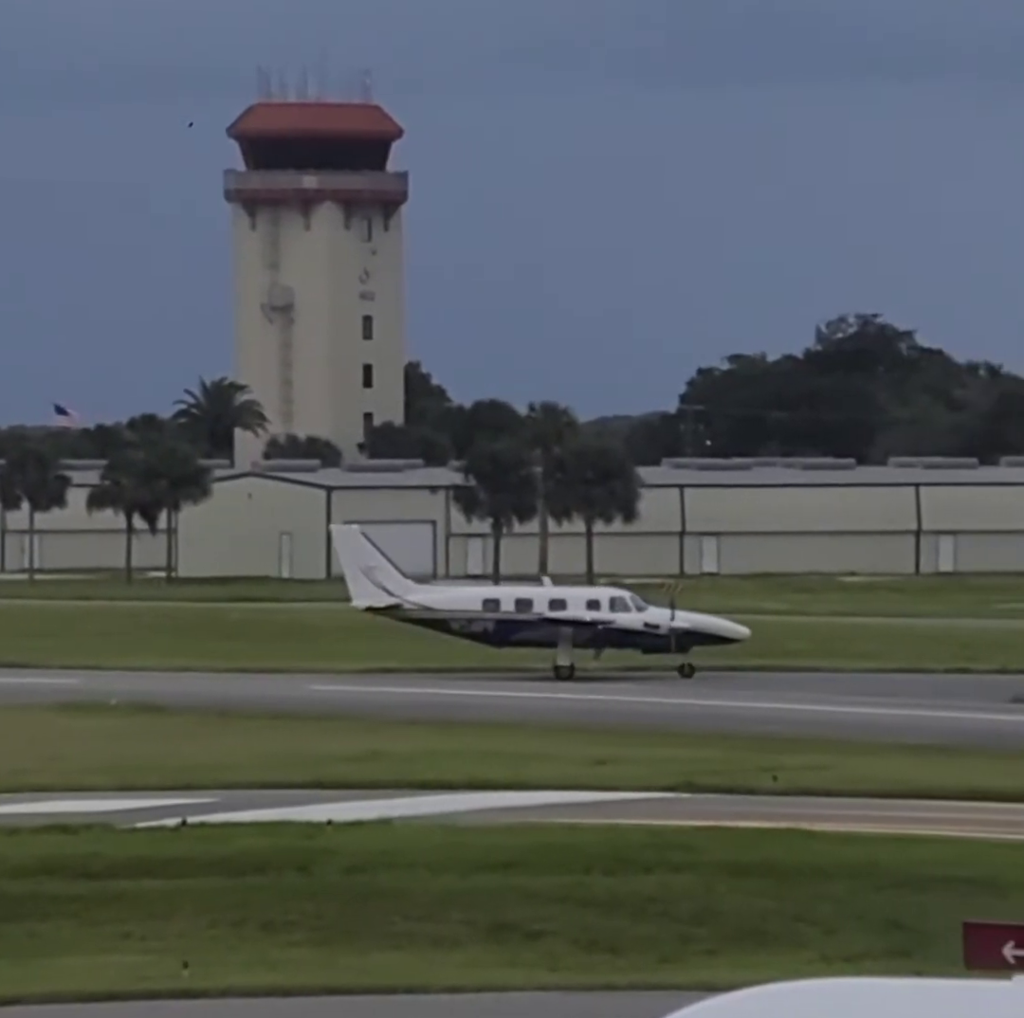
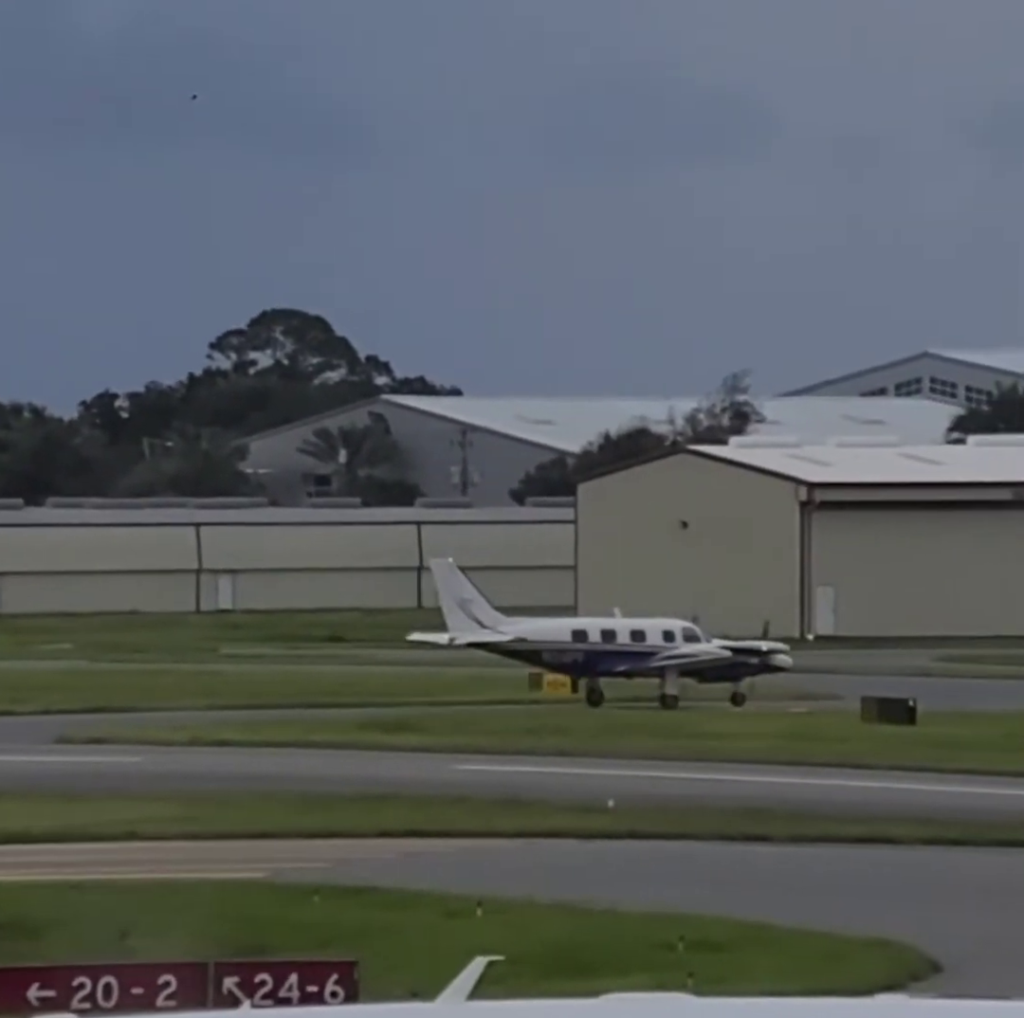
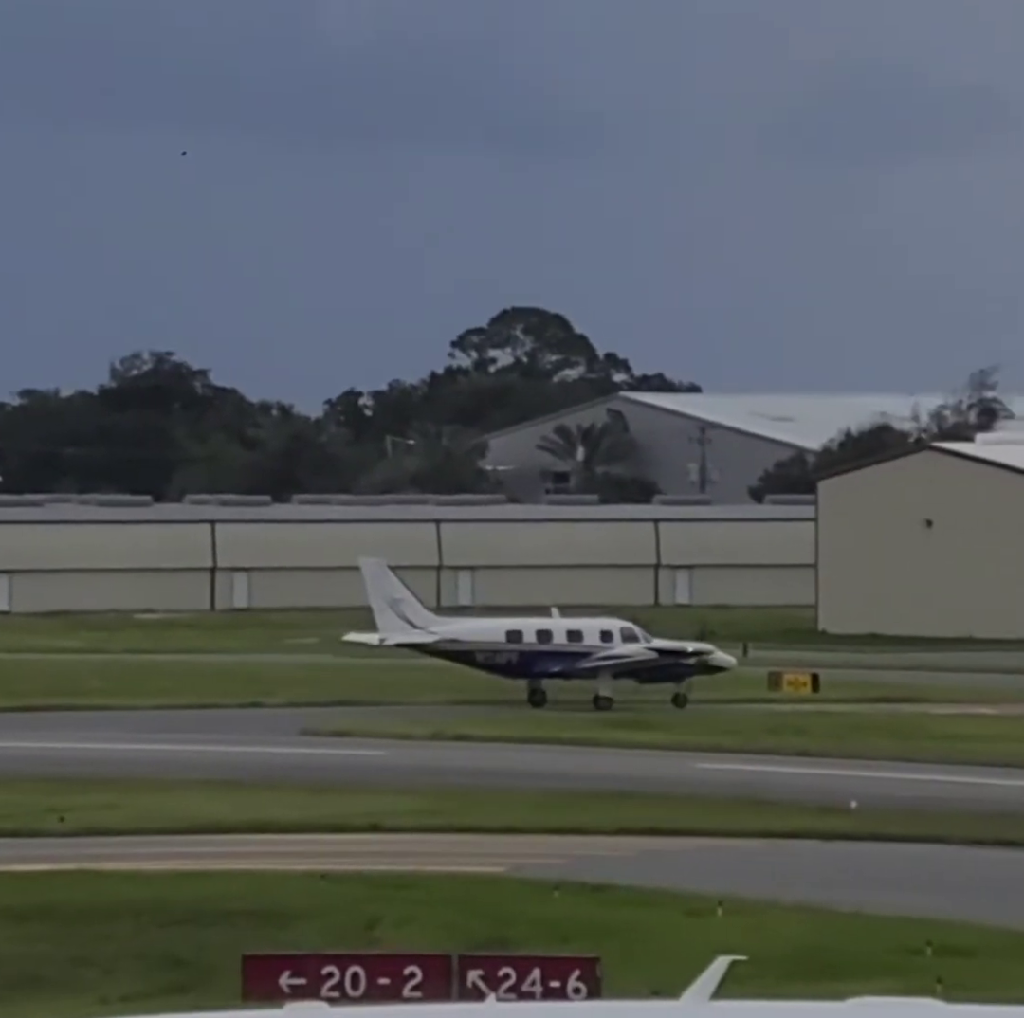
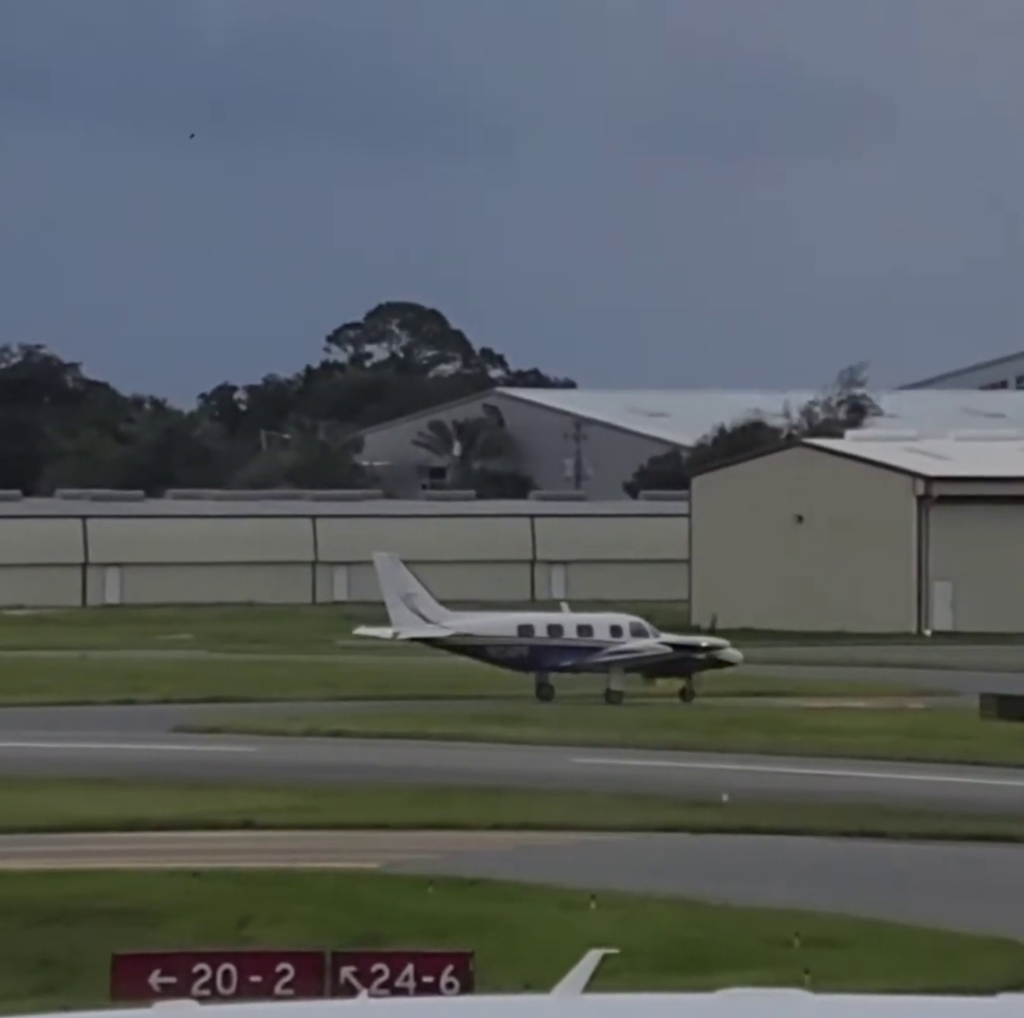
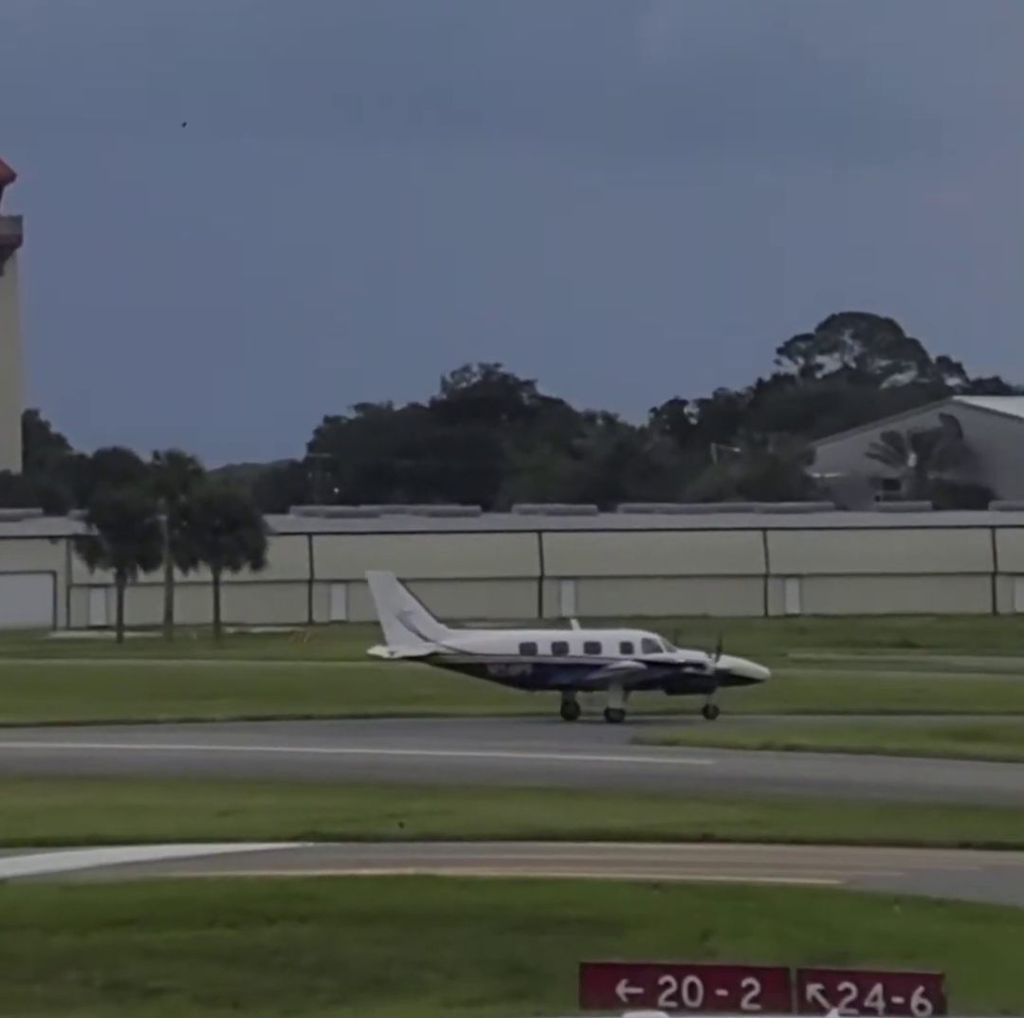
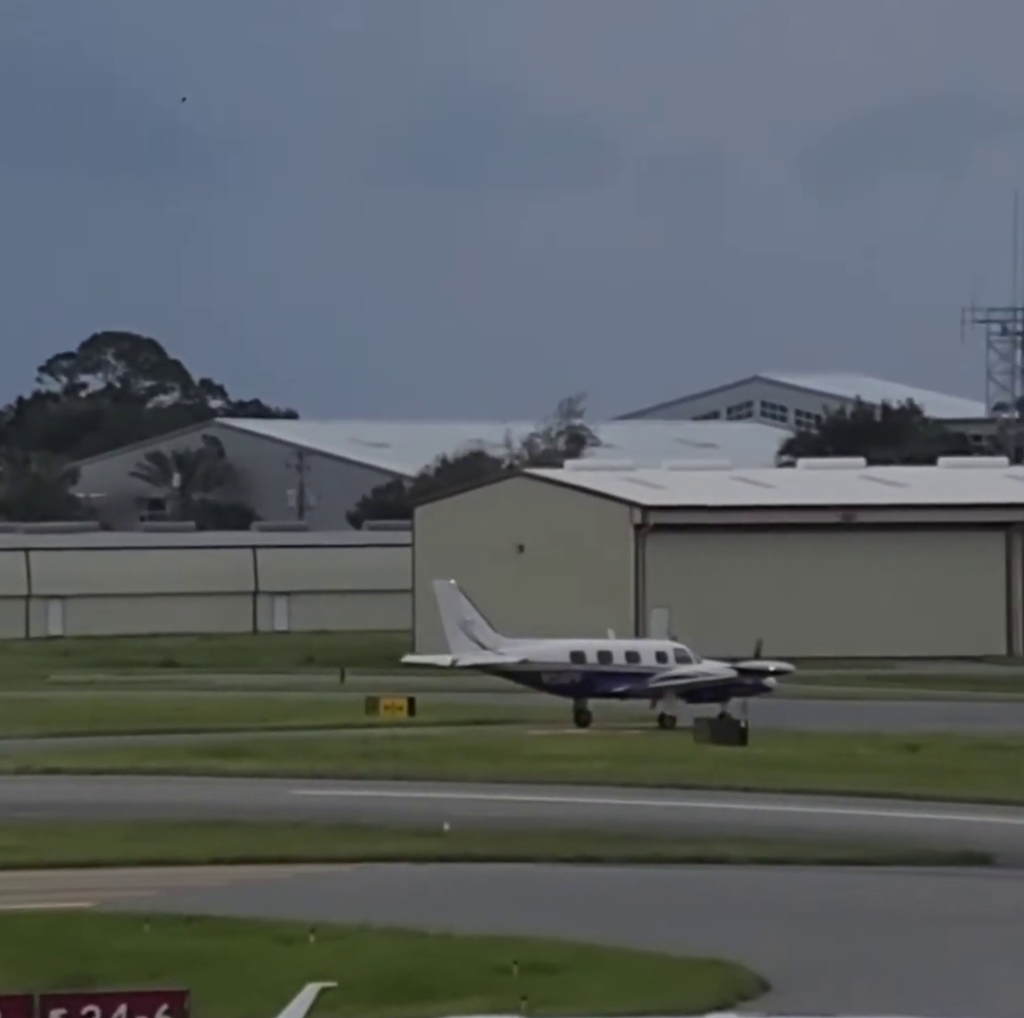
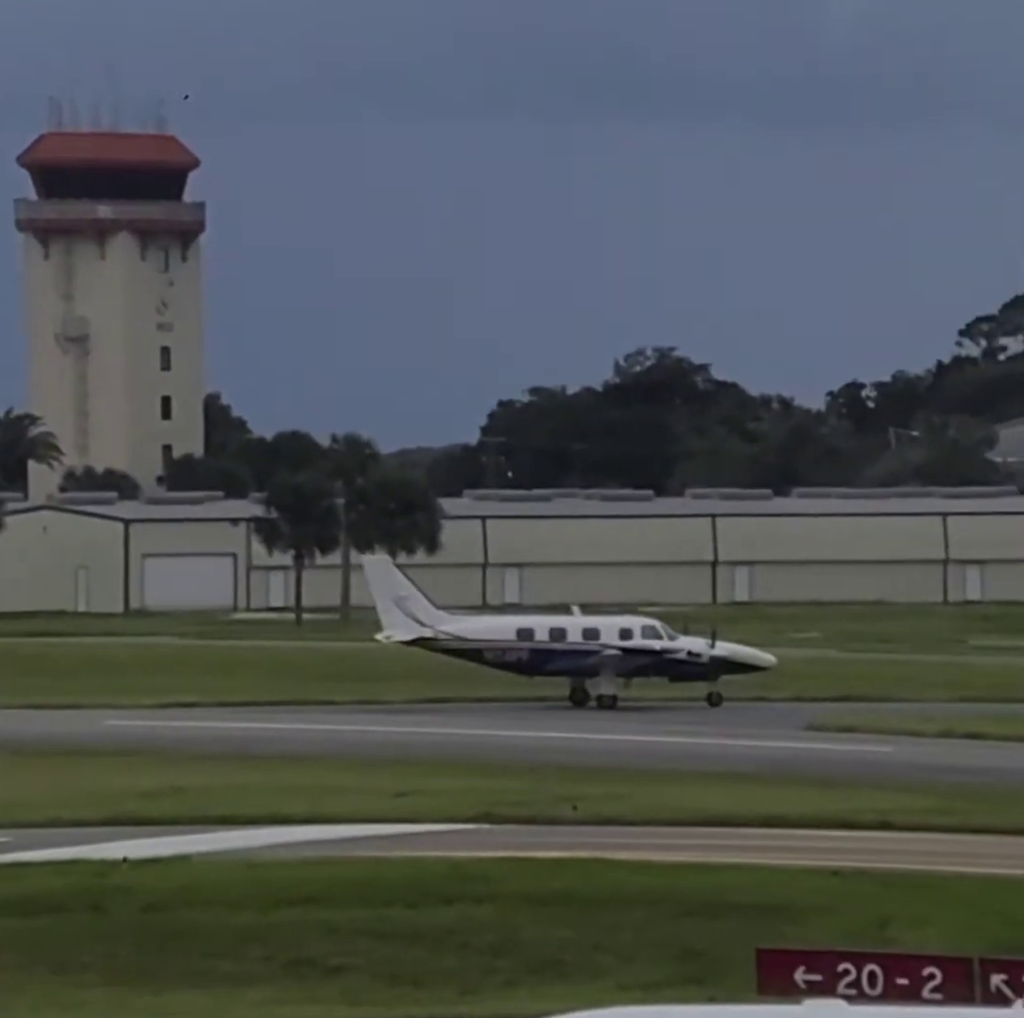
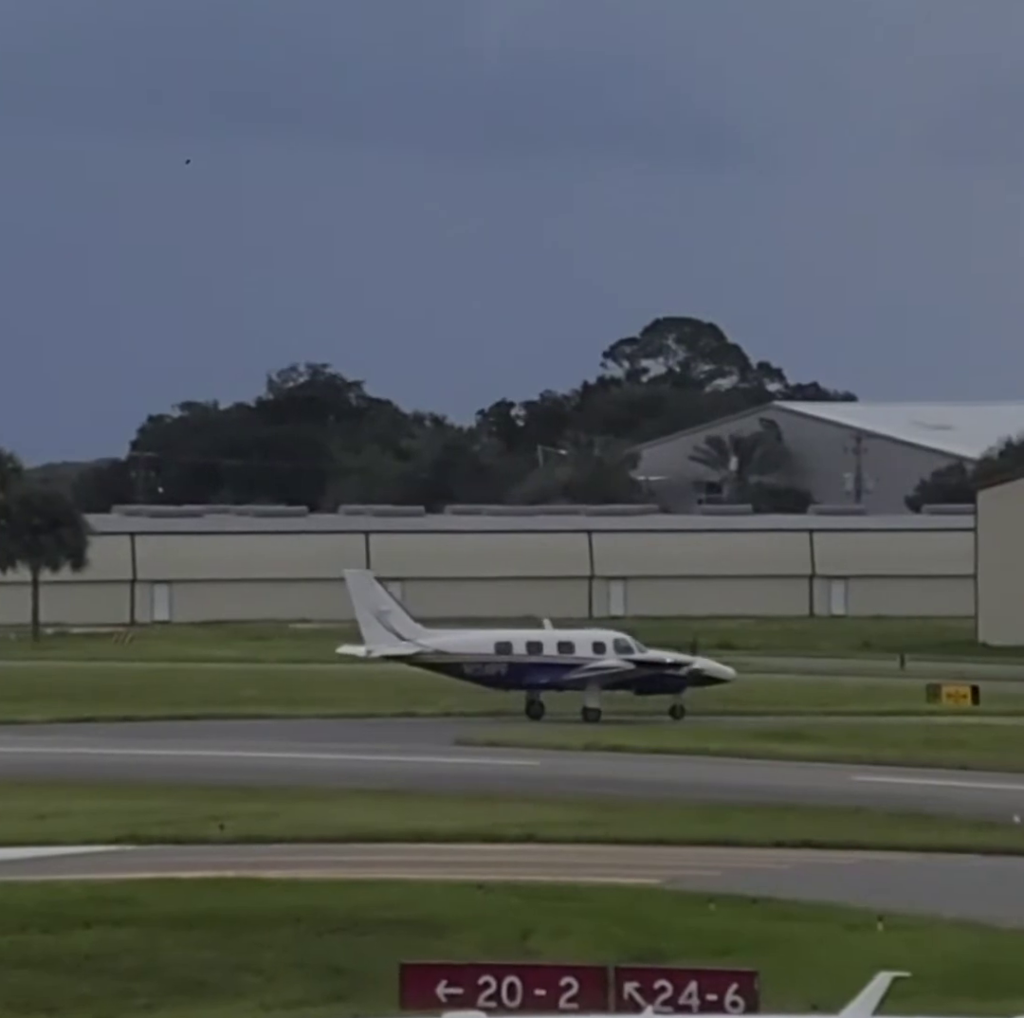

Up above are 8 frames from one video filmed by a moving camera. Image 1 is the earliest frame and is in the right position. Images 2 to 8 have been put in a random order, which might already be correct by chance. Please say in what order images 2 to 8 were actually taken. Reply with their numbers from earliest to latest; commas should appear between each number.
7, 5, 8, 3, 4, 2, 6
